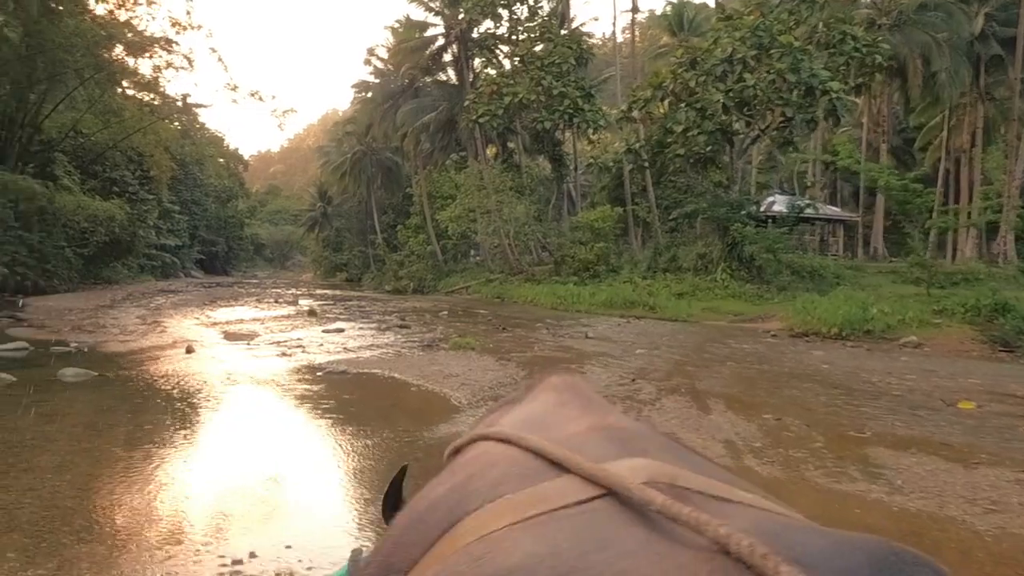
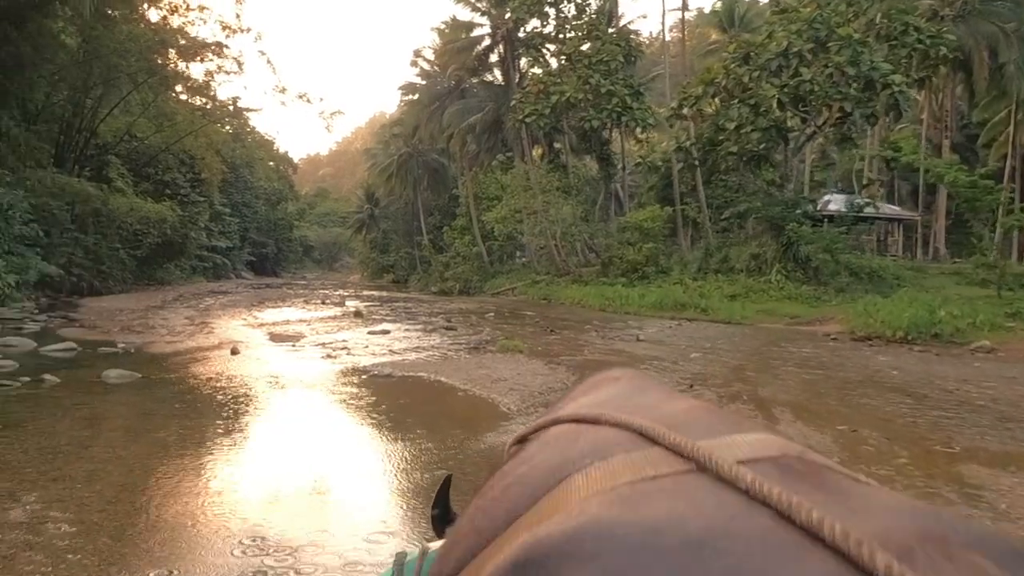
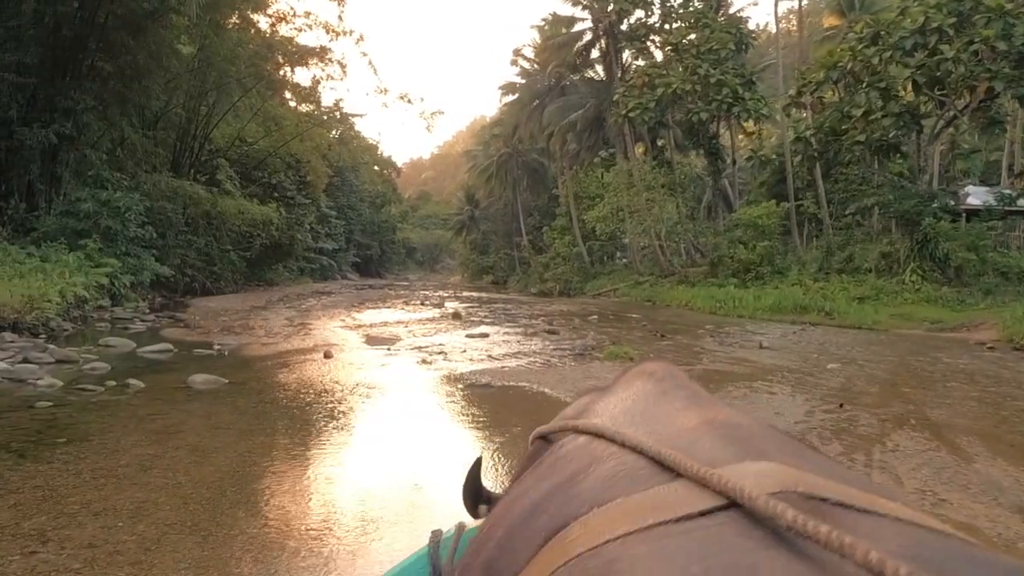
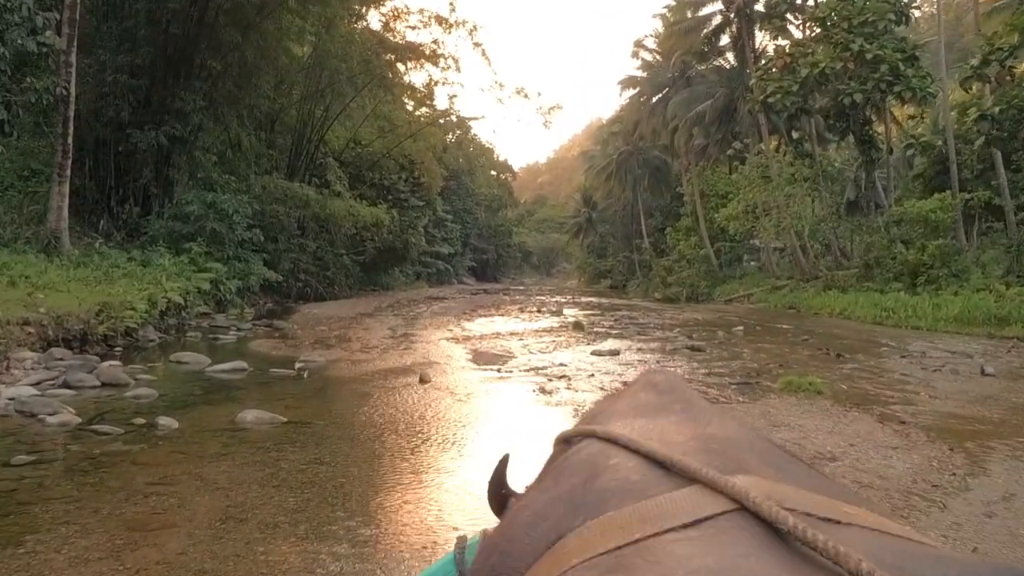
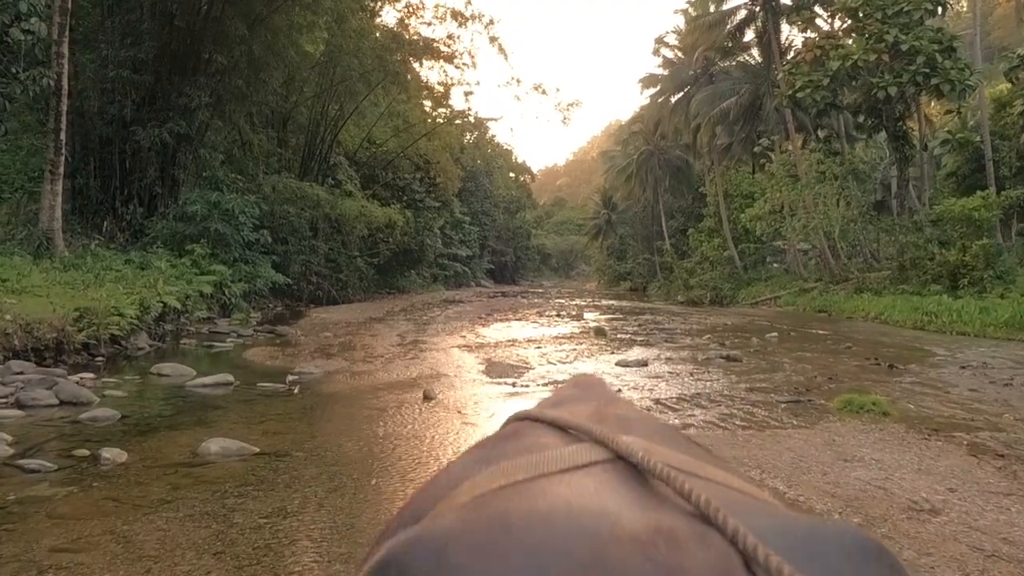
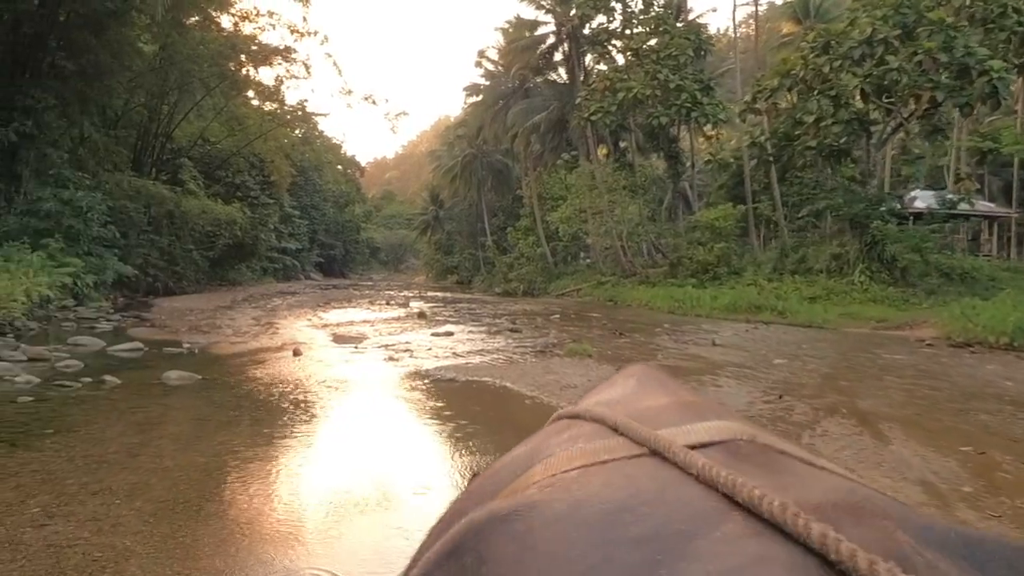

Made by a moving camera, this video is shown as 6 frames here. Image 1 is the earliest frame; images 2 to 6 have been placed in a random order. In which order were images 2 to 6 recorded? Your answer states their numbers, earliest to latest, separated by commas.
2, 6, 3, 4, 5
